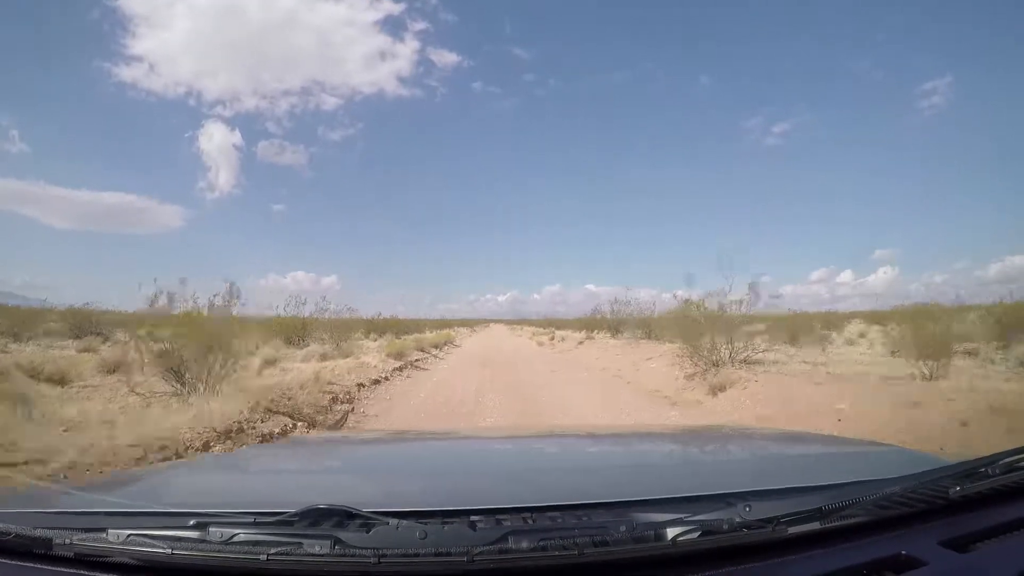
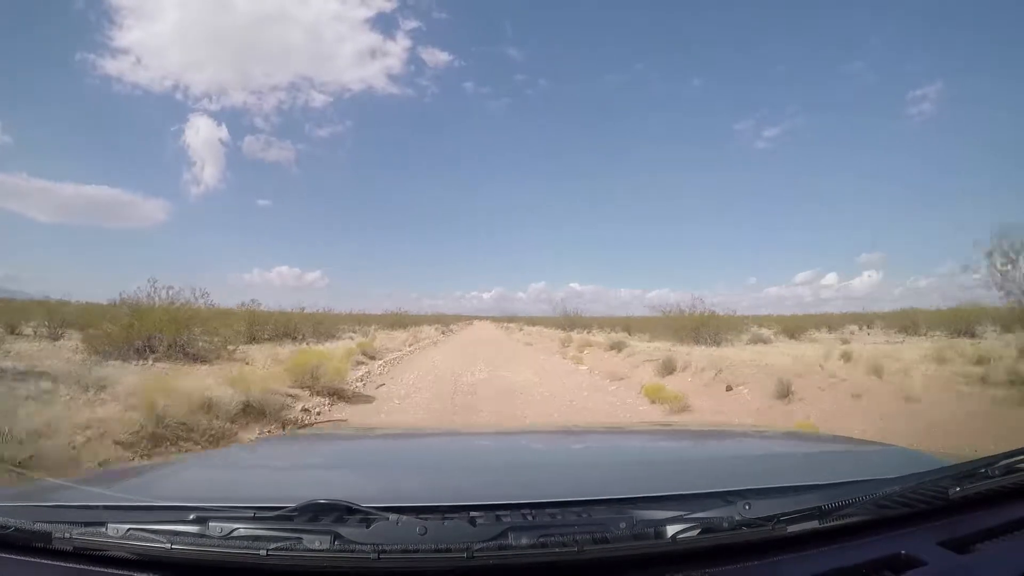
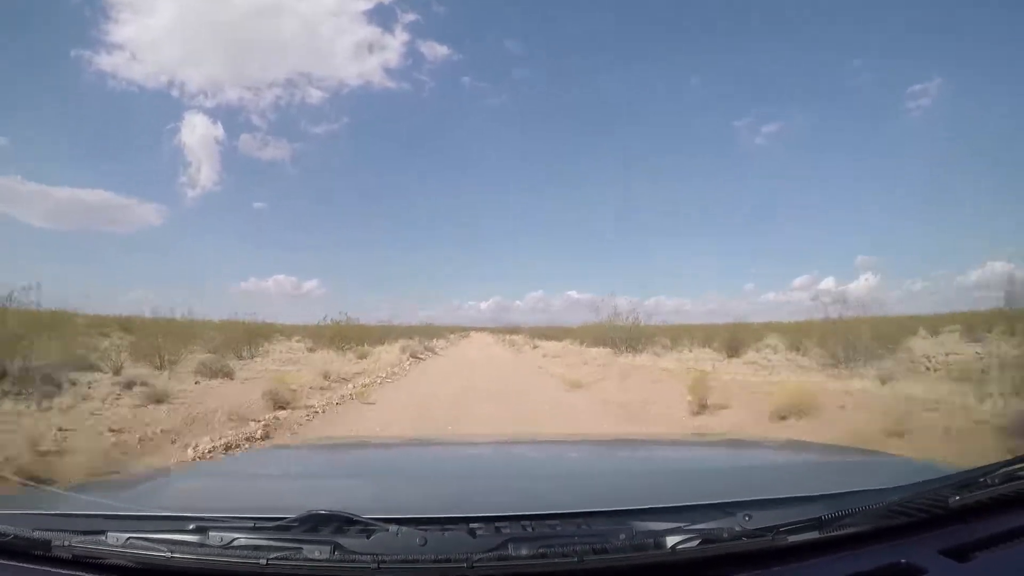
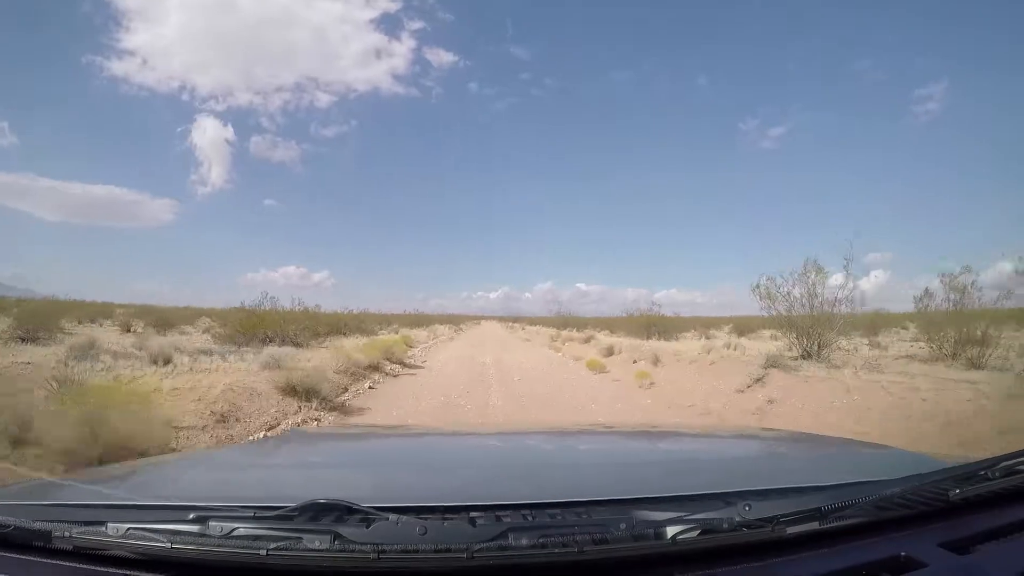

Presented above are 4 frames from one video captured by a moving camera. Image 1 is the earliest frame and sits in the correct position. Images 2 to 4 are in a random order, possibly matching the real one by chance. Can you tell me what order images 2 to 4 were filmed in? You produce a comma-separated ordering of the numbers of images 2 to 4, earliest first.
4, 2, 3
